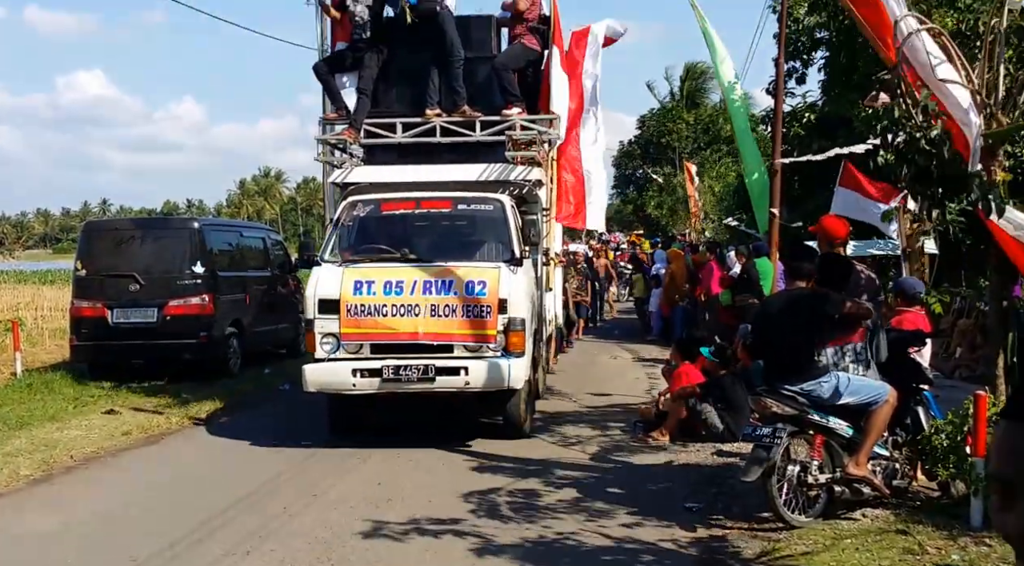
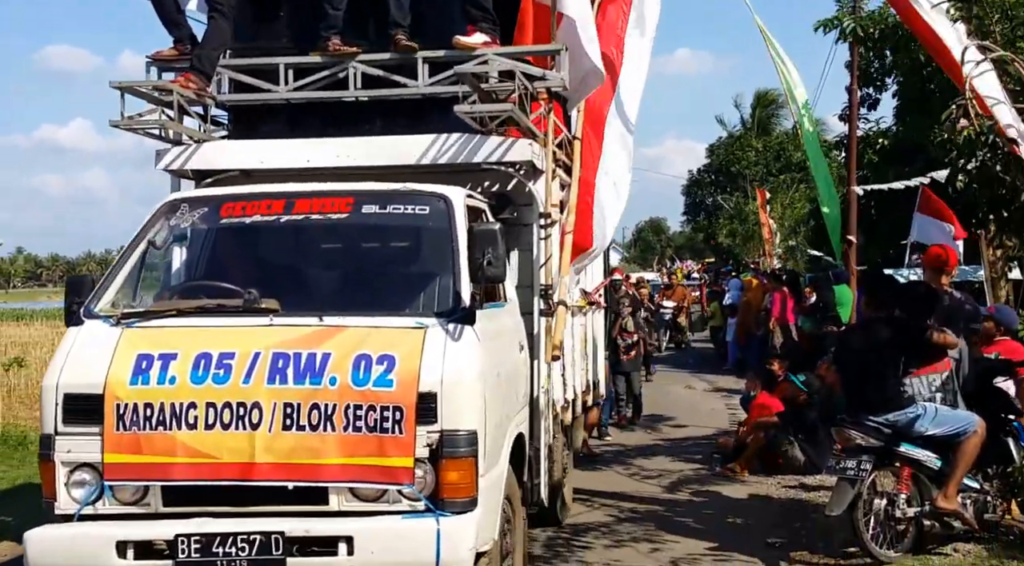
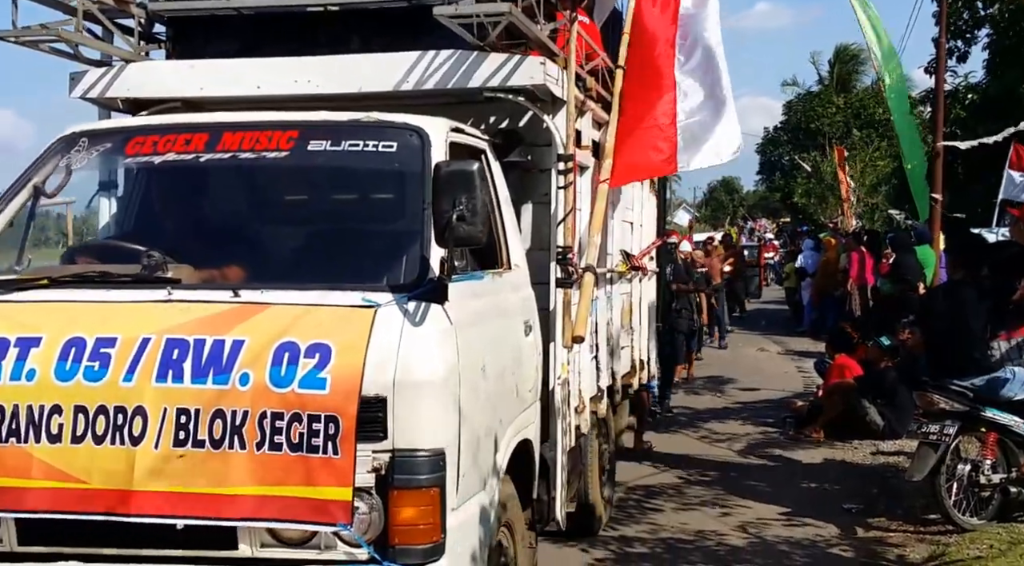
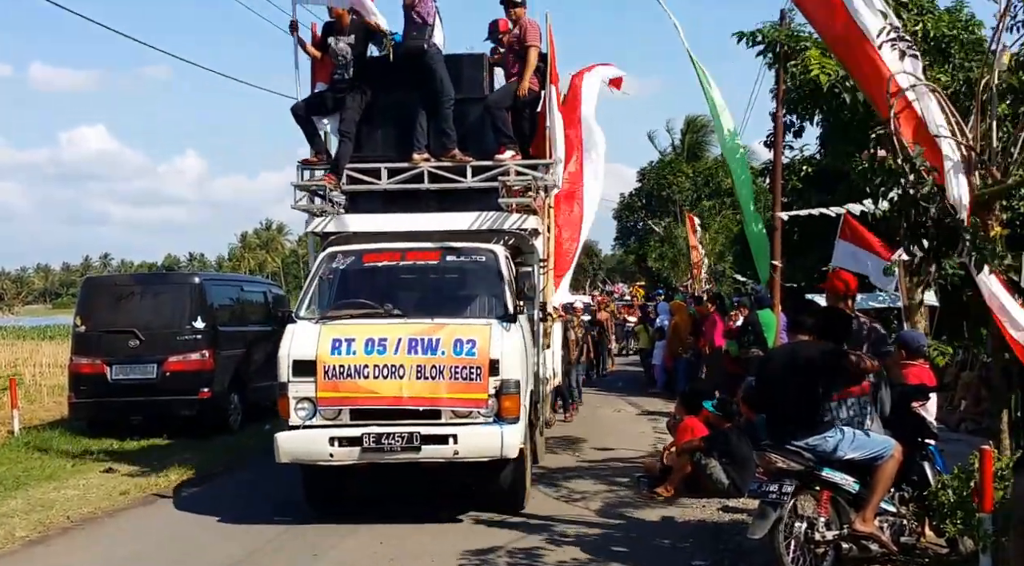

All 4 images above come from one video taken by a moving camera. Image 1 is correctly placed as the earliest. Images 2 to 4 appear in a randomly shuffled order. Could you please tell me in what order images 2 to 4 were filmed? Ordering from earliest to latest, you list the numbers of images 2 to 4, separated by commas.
4, 2, 3
